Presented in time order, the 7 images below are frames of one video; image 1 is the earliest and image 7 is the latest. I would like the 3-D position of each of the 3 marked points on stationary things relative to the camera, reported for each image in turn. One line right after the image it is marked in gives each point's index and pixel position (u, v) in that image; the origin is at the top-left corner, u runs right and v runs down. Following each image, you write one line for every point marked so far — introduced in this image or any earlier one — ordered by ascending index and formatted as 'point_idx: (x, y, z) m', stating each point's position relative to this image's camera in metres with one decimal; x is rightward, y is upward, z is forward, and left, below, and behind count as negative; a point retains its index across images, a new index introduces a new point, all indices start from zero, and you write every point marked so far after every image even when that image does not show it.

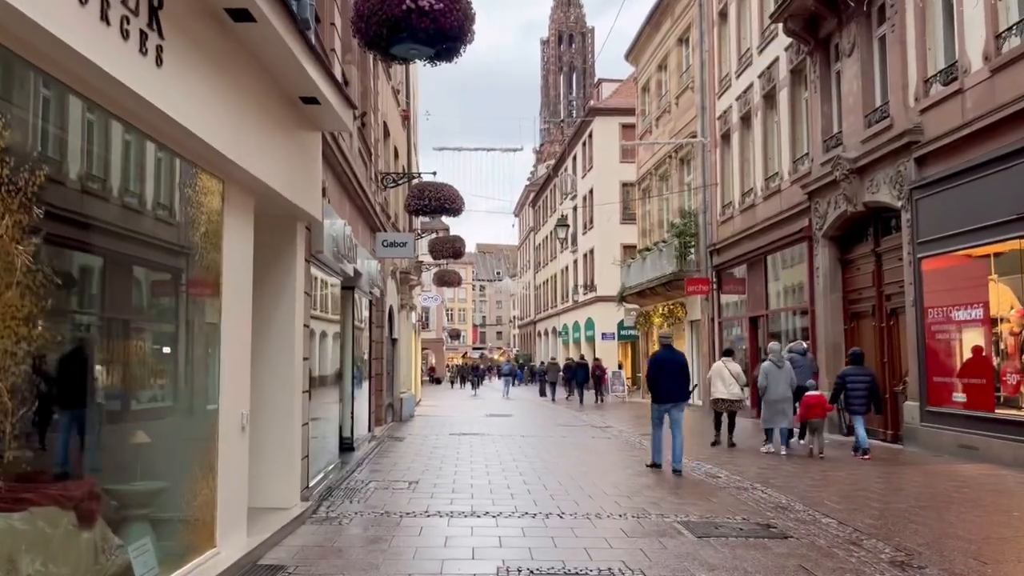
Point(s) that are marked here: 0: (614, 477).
0: (+1.3, -2.4, +10.7) m
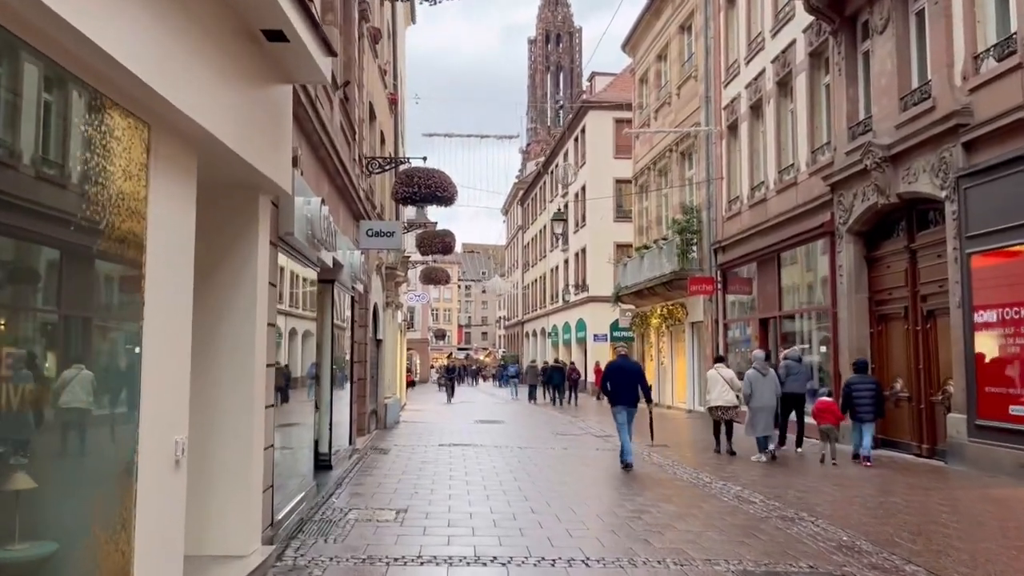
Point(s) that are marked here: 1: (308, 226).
0: (+1.3, -2.3, +9.3) m
1: (-1.8, +0.5, +7.3) m
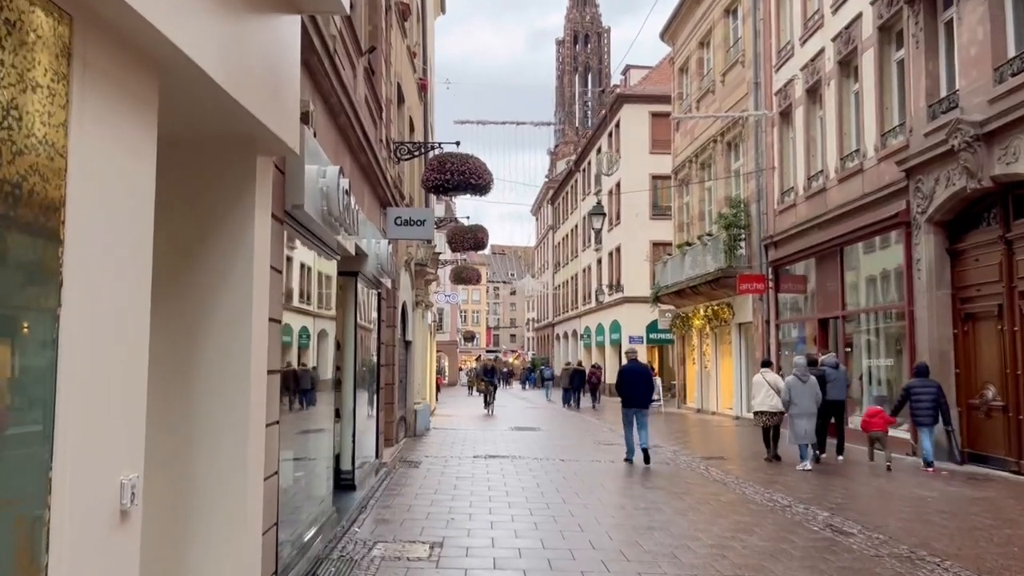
0: (+1.8, -2.2, +7.8) m
1: (-1.3, +0.6, +5.9) m
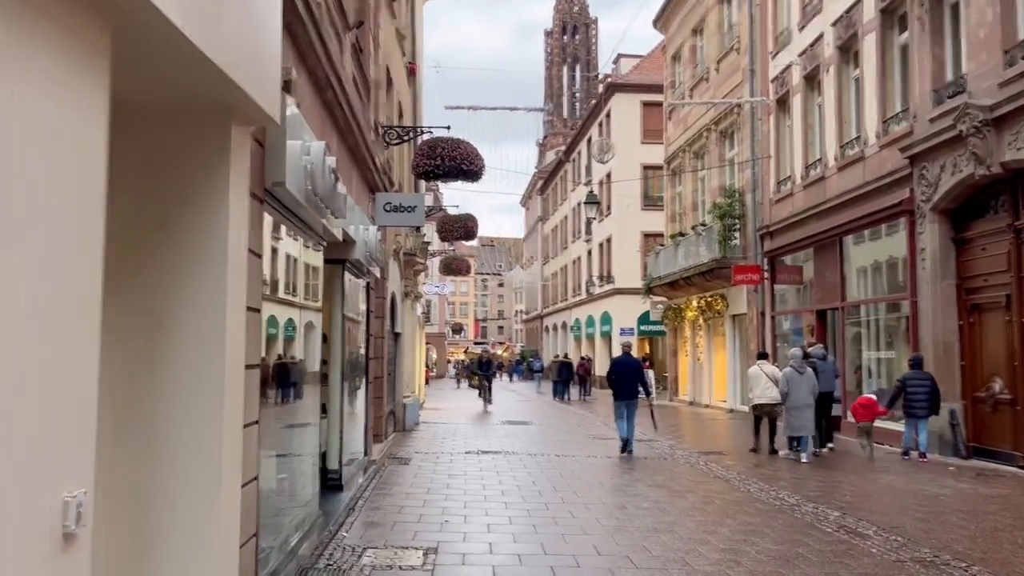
0: (+1.8, -2.1, +7.4) m
1: (-1.3, +0.7, +5.5) m
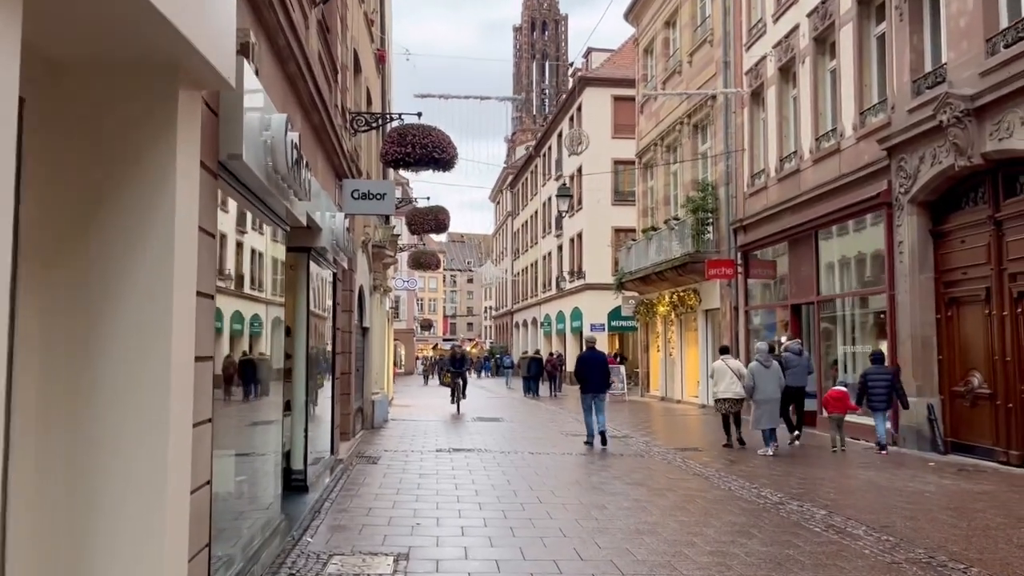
0: (+1.6, -2.1, +7.1) m
1: (-1.4, +0.8, +5.0) m
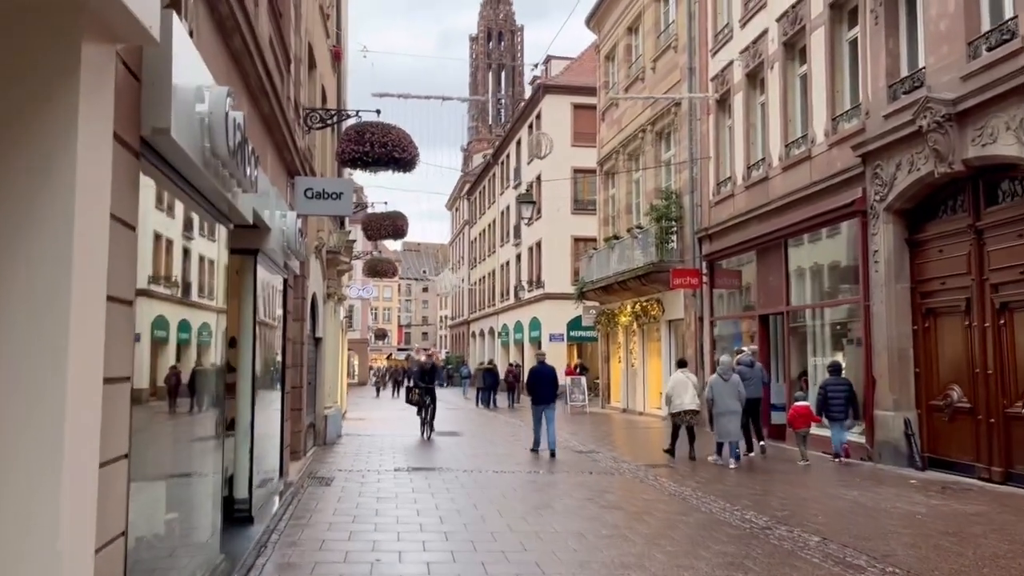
0: (+1.4, -2.1, +6.4) m
1: (-1.5, +0.8, +4.2) m
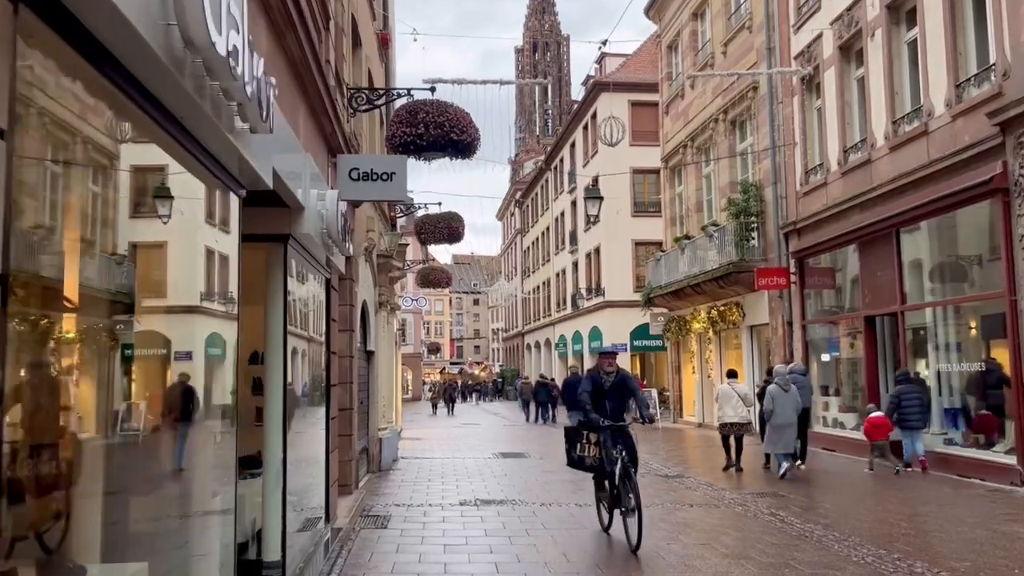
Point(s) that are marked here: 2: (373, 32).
0: (+2.1, -2.0, +4.6) m
1: (-1.0, +0.8, +2.6) m
2: (-2.3, +4.2, +14.1) m
